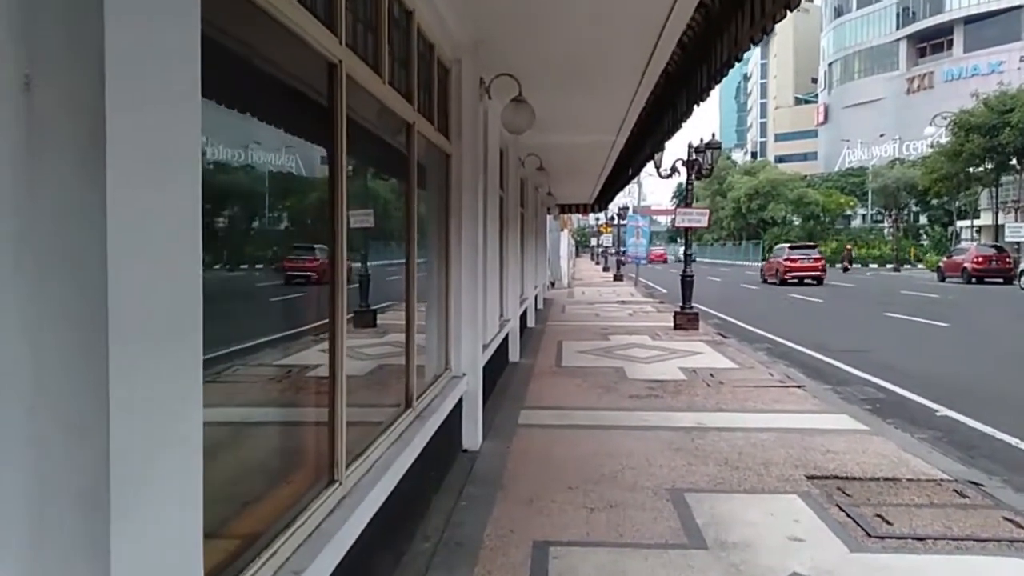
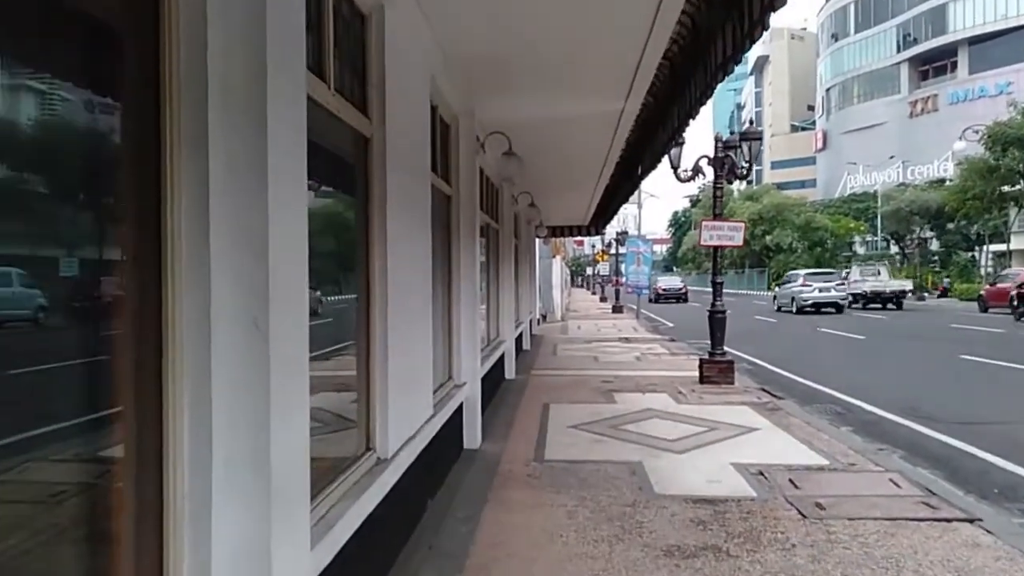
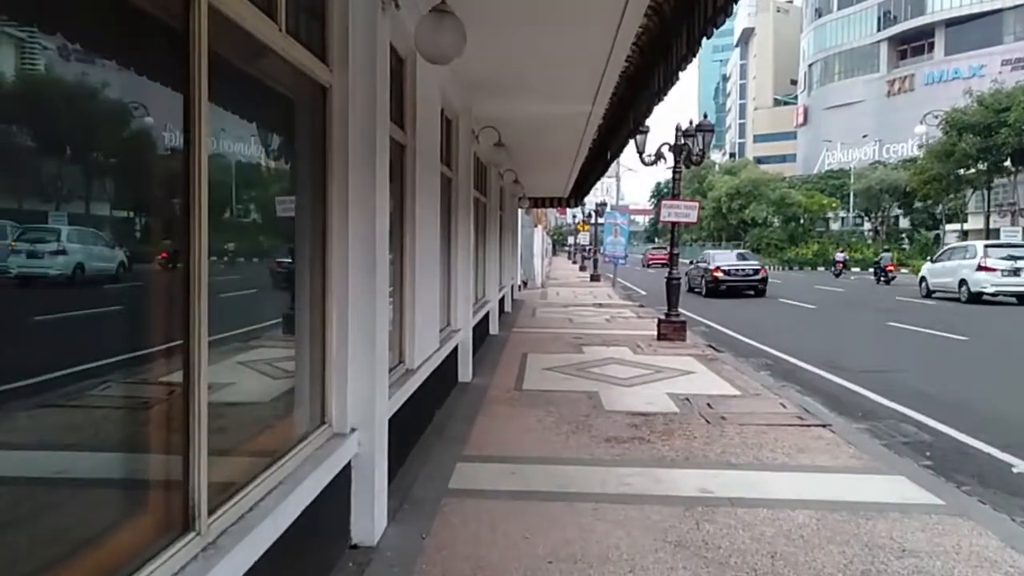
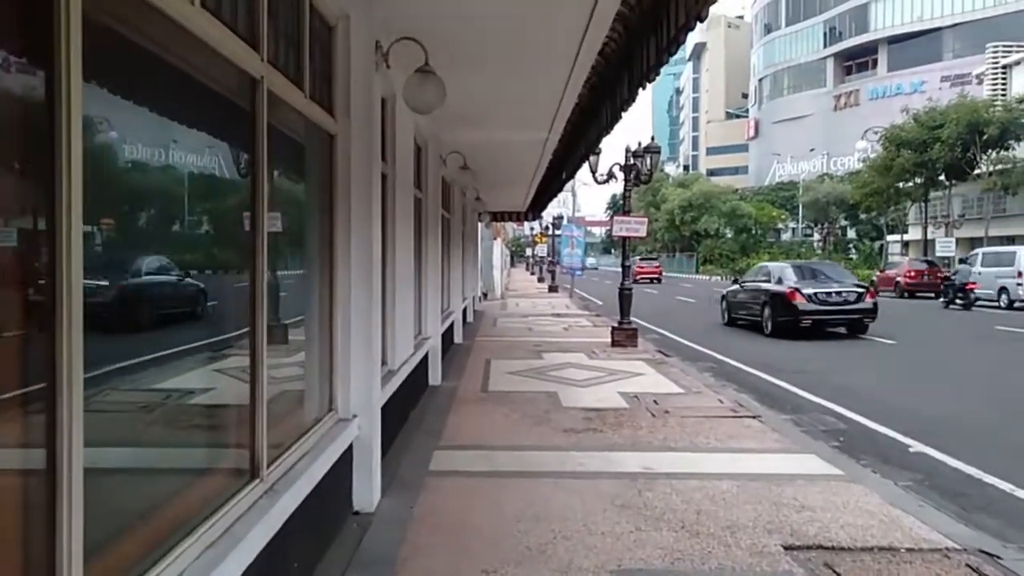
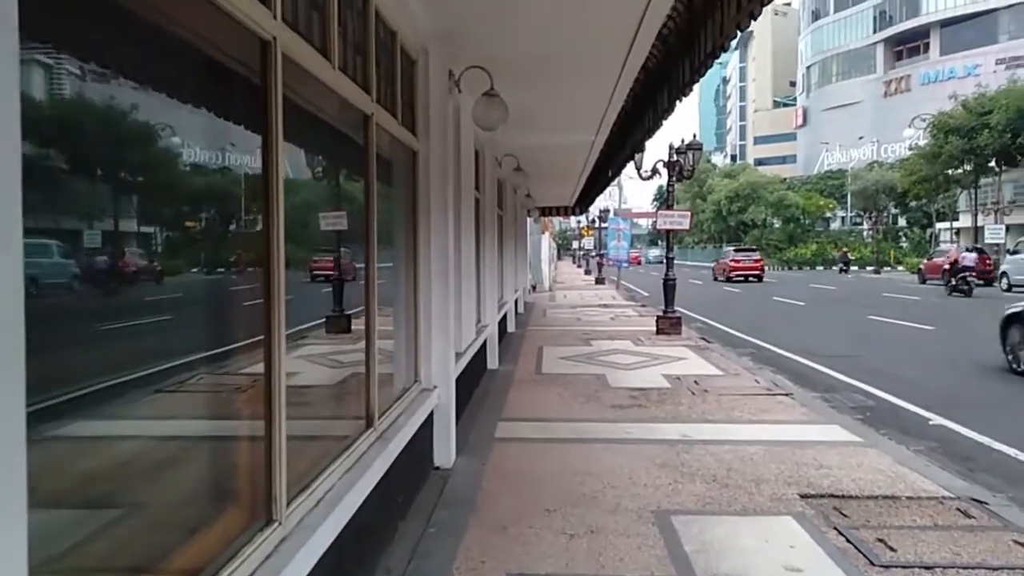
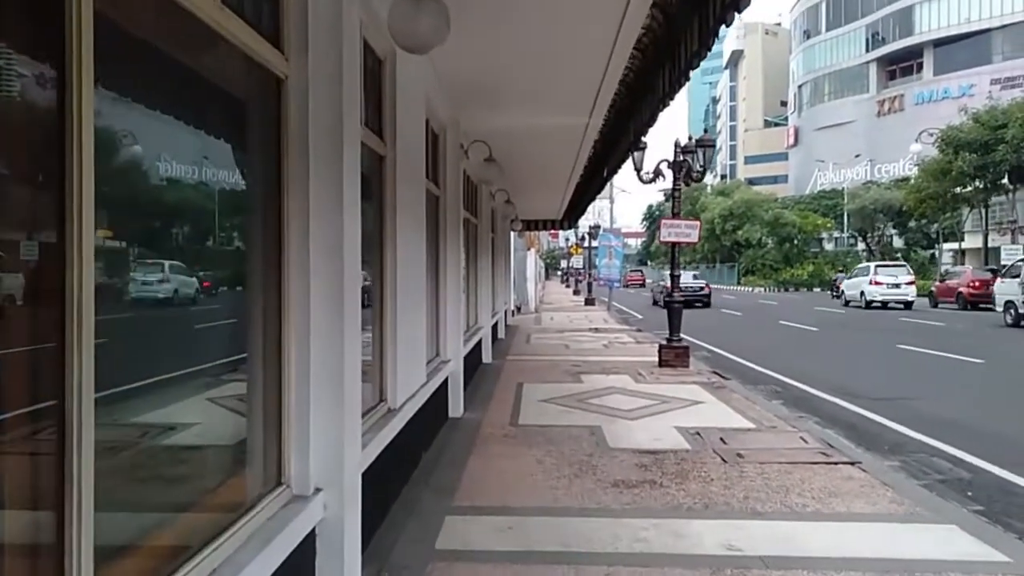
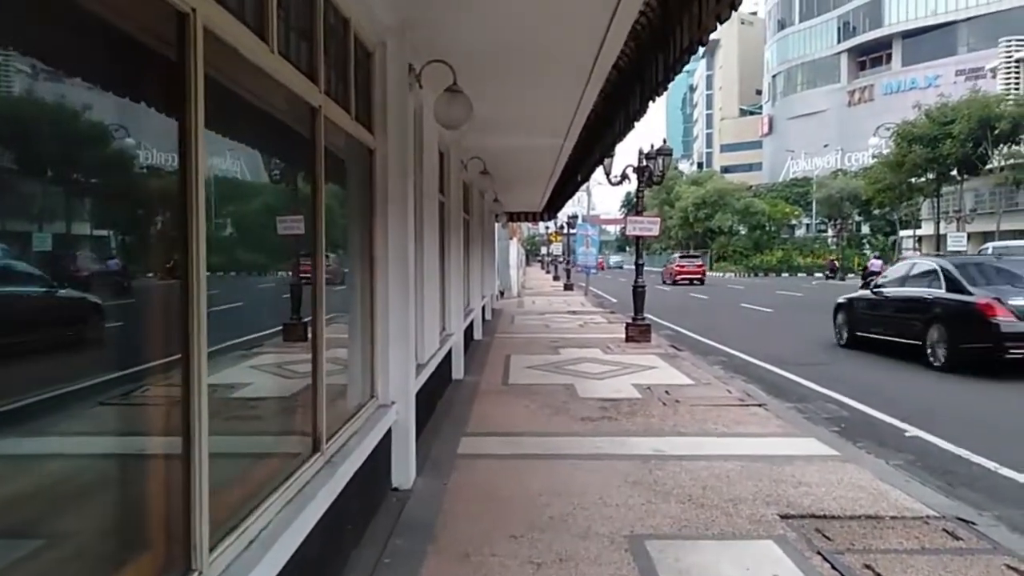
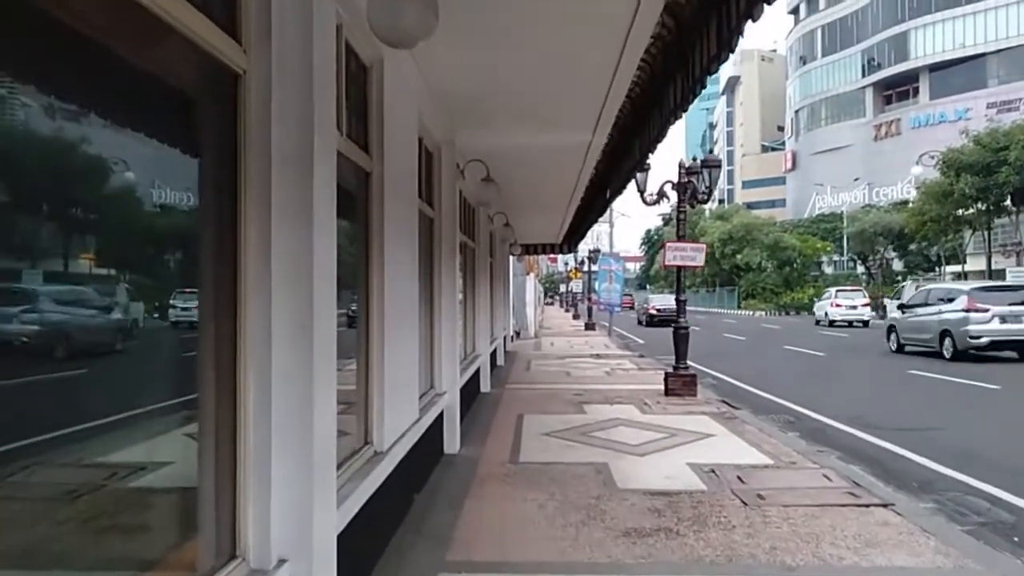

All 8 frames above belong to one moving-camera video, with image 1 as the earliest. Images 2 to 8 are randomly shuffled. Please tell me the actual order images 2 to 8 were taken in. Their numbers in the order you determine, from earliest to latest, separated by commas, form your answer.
5, 7, 4, 3, 6, 8, 2
